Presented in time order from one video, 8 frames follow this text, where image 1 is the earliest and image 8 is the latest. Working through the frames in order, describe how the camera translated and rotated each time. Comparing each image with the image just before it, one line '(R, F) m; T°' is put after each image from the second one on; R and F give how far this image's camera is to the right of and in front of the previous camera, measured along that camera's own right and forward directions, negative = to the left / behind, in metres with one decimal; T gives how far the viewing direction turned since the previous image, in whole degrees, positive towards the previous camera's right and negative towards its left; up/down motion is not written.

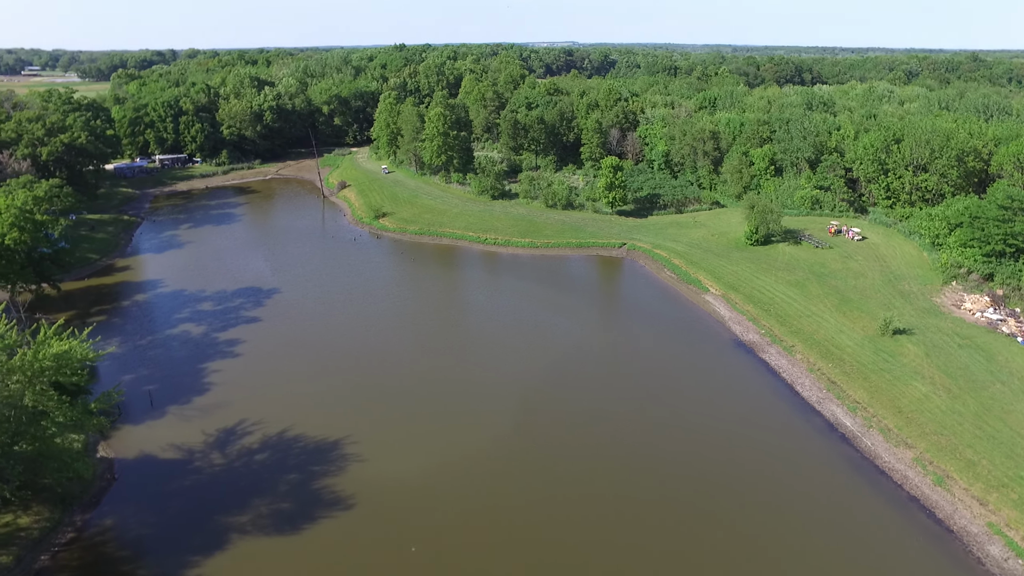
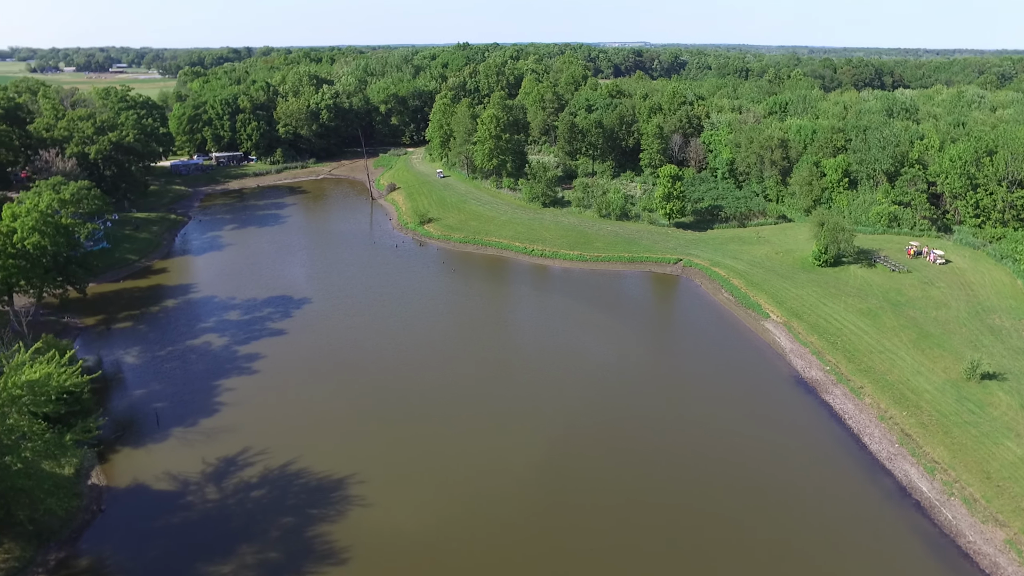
(+1.4, +3.6) m; -5°
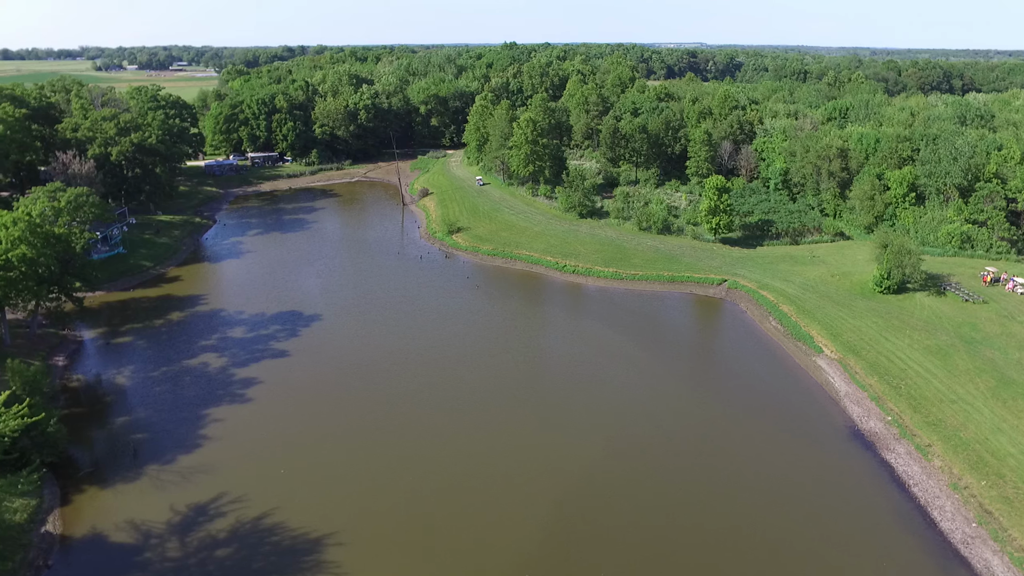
(+1.4, +4.2) m; -4°
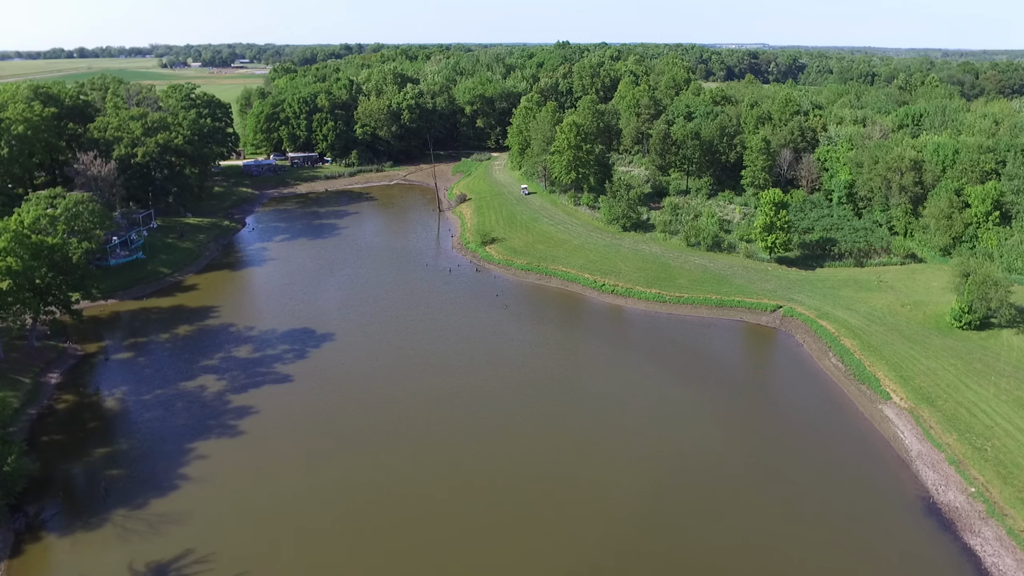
(+1.3, +4.3) m; -4°
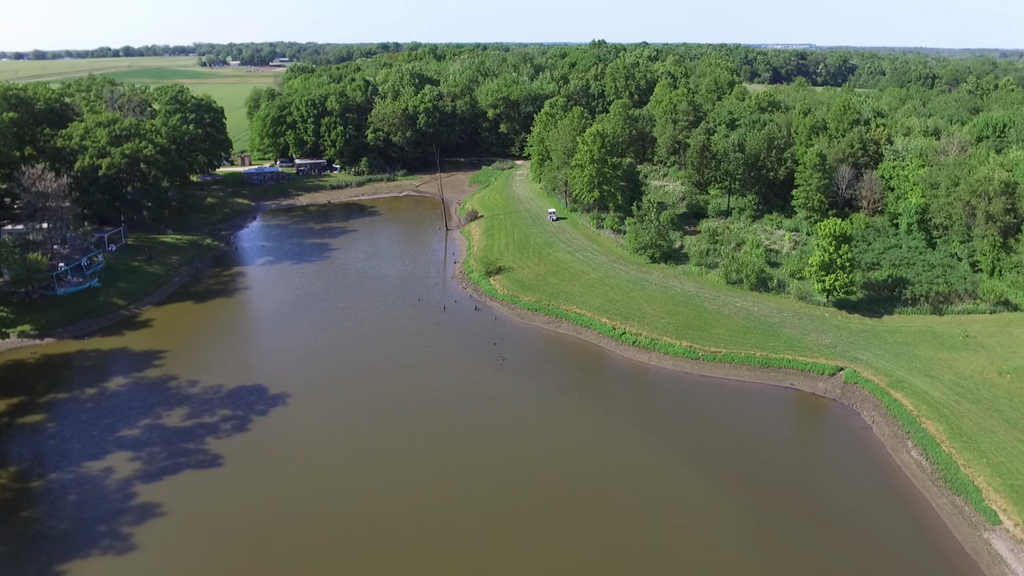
(+2.0, +8.6) m; -3°
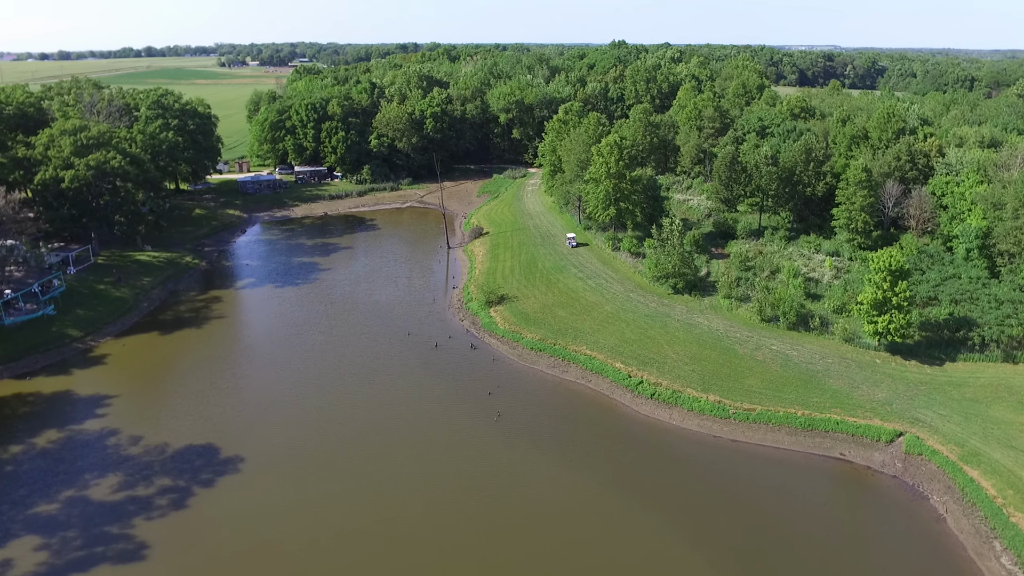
(+0.9, +6.0) m; -1°
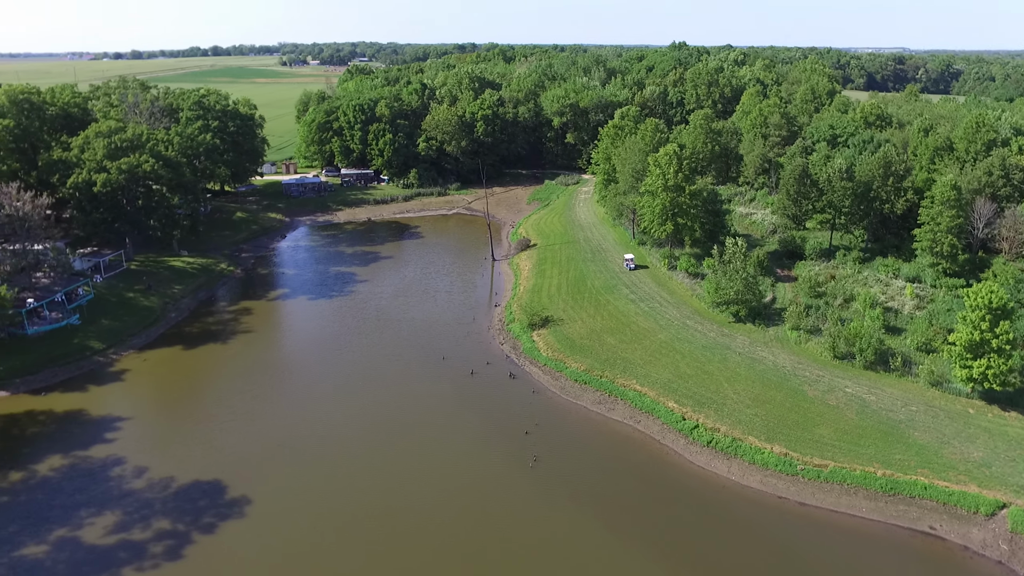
(+0.4, +3.6) m; -4°
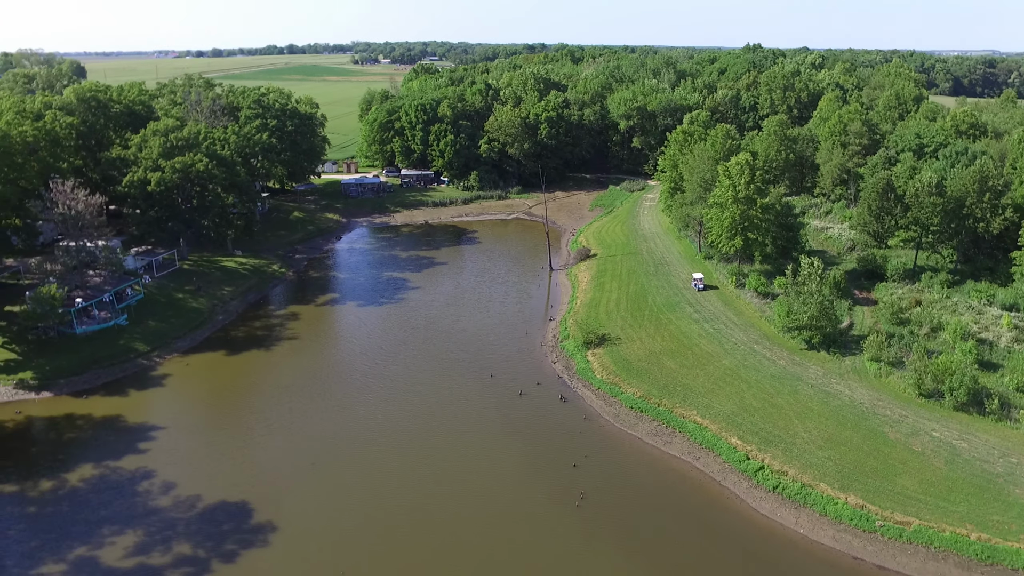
(+0.4, +2.3) m; -5°
